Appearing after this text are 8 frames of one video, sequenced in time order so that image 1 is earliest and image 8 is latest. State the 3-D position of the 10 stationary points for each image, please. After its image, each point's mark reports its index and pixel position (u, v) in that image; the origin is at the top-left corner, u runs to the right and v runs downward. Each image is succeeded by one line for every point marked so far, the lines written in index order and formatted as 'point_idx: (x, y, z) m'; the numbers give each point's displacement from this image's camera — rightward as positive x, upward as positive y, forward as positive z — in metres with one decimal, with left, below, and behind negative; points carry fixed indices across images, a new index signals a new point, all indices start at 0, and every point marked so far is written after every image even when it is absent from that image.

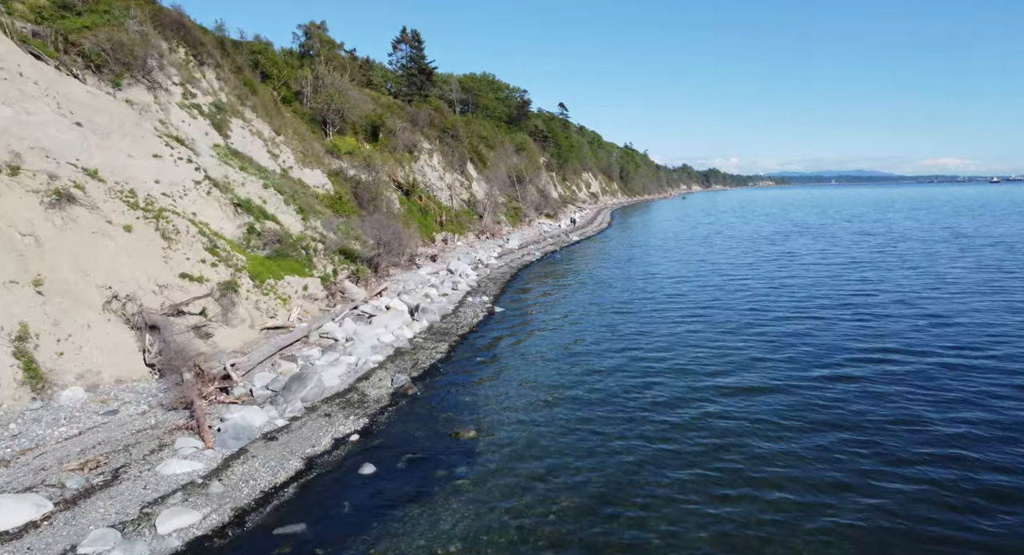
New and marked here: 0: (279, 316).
0: (-6.7, -1.1, +17.9) m
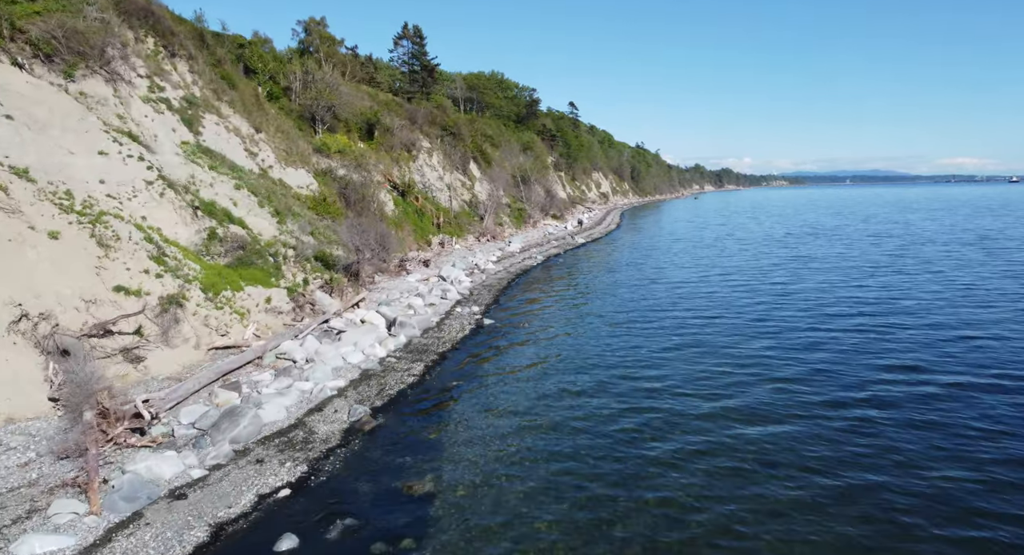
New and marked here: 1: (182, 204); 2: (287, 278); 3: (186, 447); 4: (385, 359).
0: (-7.1, -1.4, +15.9) m
1: (-9.7, +2.2, +18.3) m
2: (-7.0, 0.0, +19.5) m
3: (-5.6, -2.9, +10.7) m
4: (-3.4, -2.2, +16.8) m
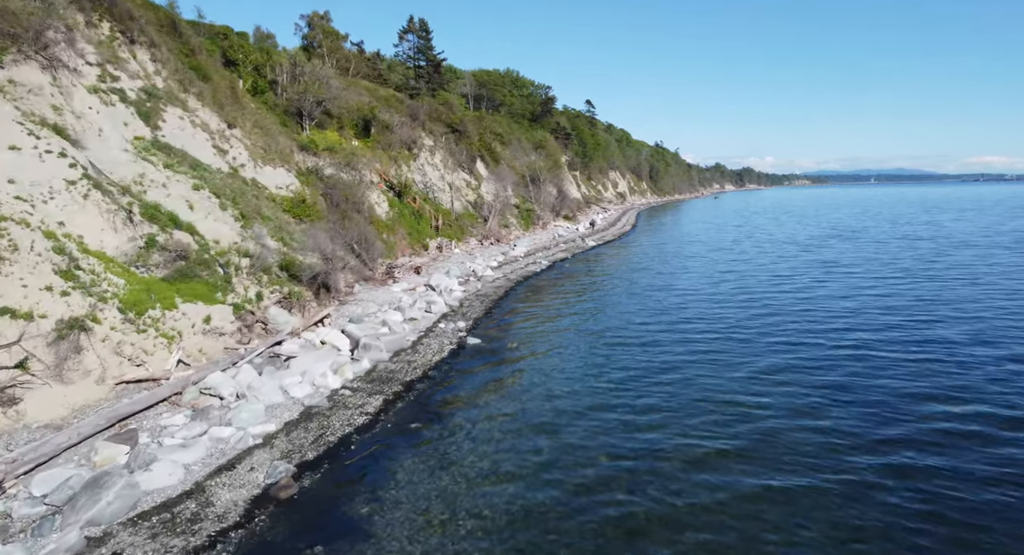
0: (-7.7, -1.8, +13.4) m
1: (-10.2, +1.8, +15.9) m
2: (-7.5, -0.4, +17.0) m
3: (-6.3, -3.3, +8.1) m
4: (-4.0, -2.6, +14.2) m
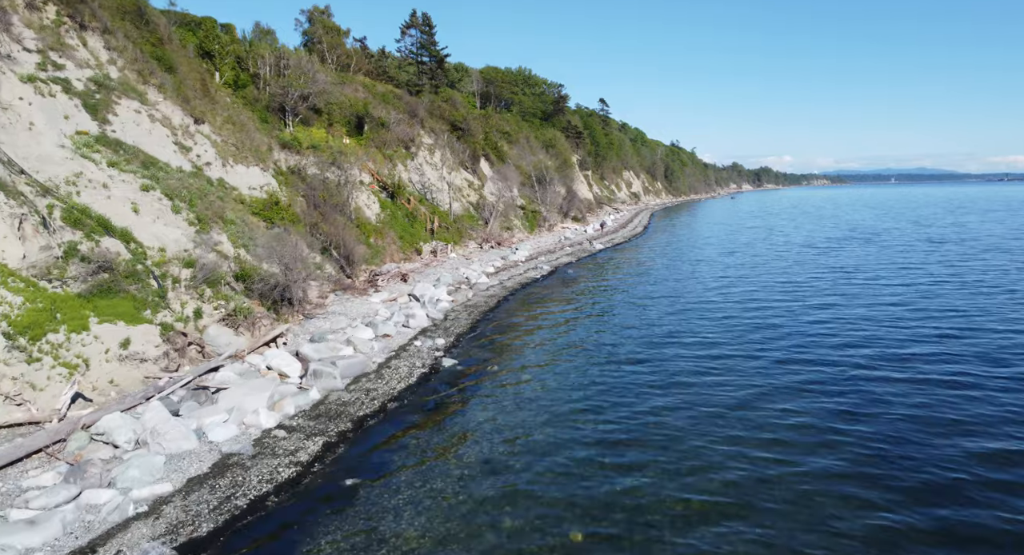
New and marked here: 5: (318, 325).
0: (-8.3, -2.2, +11.1) m
1: (-10.8, +1.5, +13.7) m
2: (-8.1, -0.7, +14.7) m
3: (-7.1, -3.6, +5.9) m
4: (-4.6, -3.0, +11.9) m
5: (-5.9, -1.5, +19.0) m
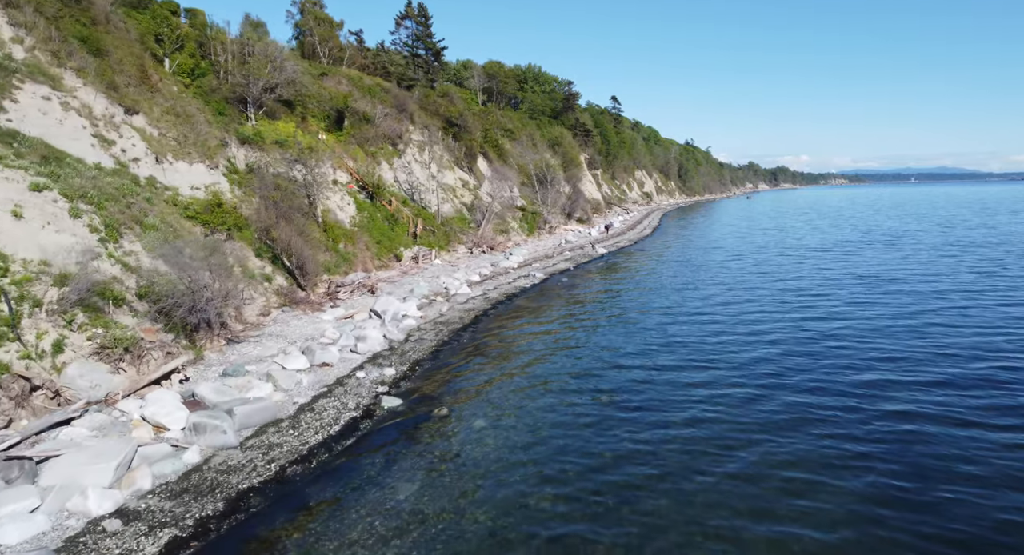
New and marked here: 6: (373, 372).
0: (-9.5, -2.6, +8.0) m
1: (-11.8, +1.0, +10.6) m
2: (-9.1, -1.2, +11.6) m
3: (-8.3, -4.1, +2.7) m
4: (-5.7, -3.4, +8.6) m
5: (-6.8, -1.9, +15.7) m
6: (-3.6, -2.4, +16.1) m
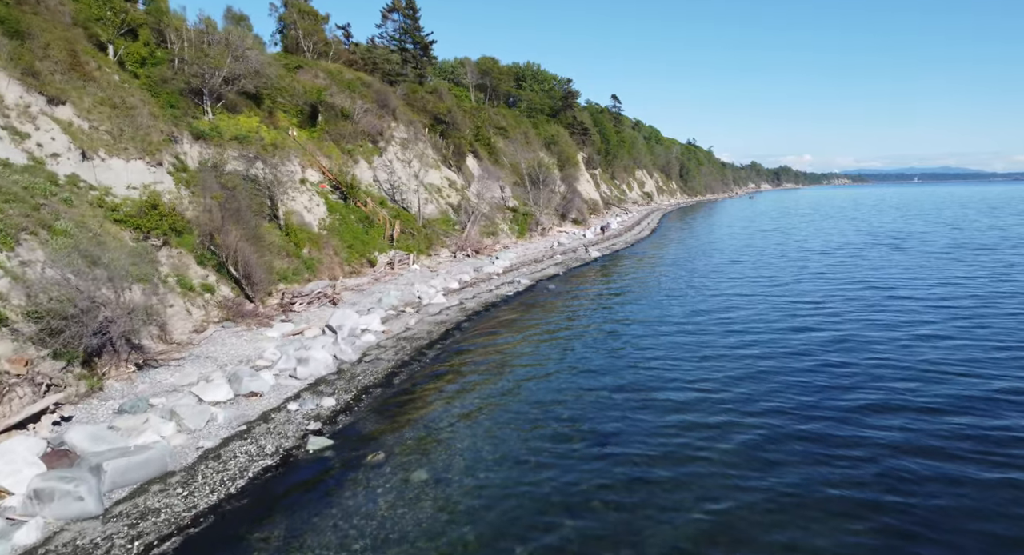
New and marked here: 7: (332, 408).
0: (-10.4, -2.9, +5.6) m
1: (-12.7, +0.7, +8.2) m
2: (-10.0, -1.5, +9.2) m
3: (-9.2, -4.4, +0.3) m
4: (-6.6, -3.7, +6.2) m
5: (-7.7, -2.2, +13.3) m
6: (-4.5, -2.8, +13.7) m
7: (-3.9, -2.9, +13.8) m
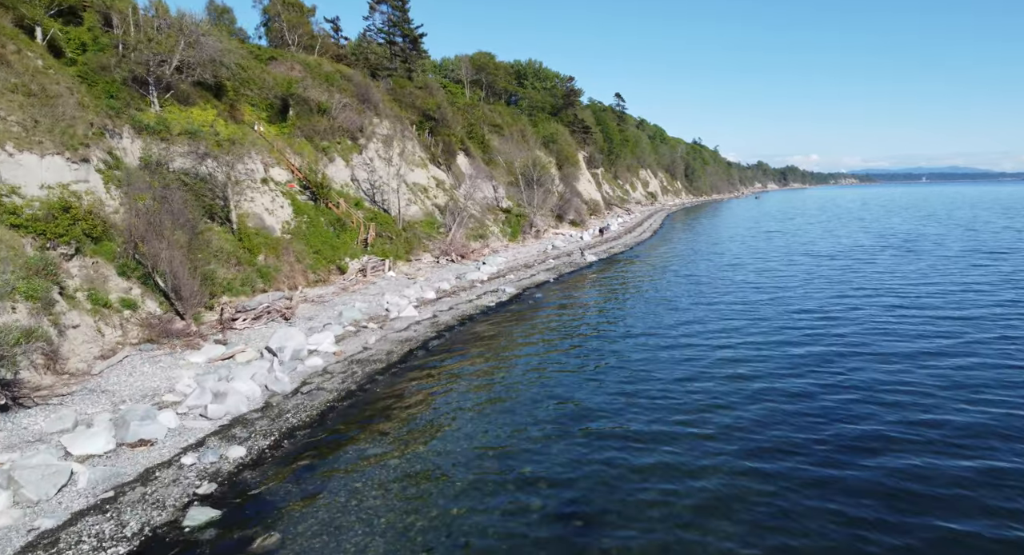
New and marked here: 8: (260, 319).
0: (-11.3, -3.3, +2.9) m
1: (-13.6, +0.3, +5.6) m
2: (-10.9, -1.9, +6.5) m
3: (-10.2, -4.8, -2.4) m
4: (-7.5, -4.1, +3.5) m
5: (-8.6, -2.6, +10.7) m
6: (-5.3, -3.1, +11.0) m
7: (-4.8, -3.2, +11.1) m
8: (-7.7, -1.3, +19.0) m
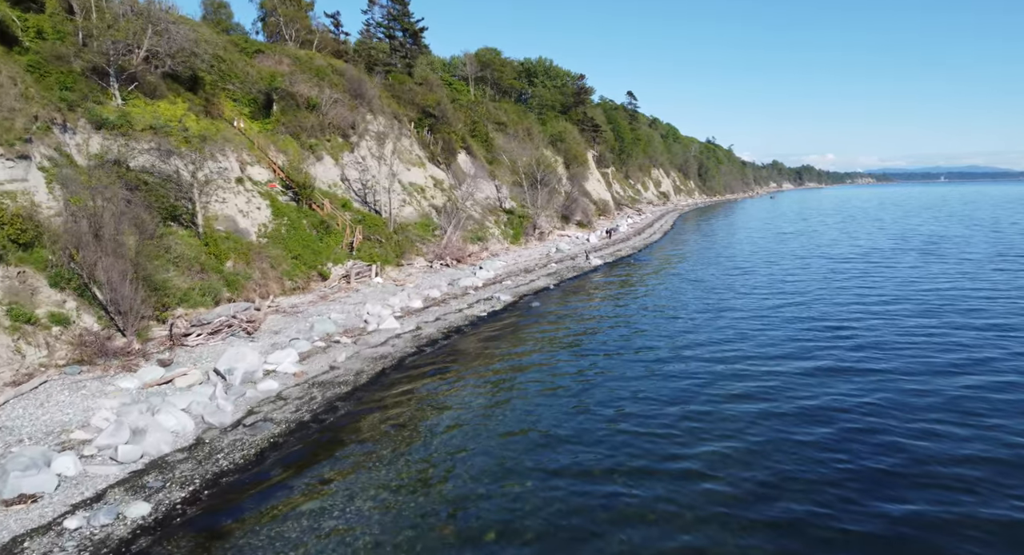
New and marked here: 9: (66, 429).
0: (-12.0, -3.5, +1.0) m
1: (-14.3, +0.1, +3.7) m
2: (-11.5, -2.1, +4.6) m
3: (-11.0, -5.0, -4.3) m
4: (-8.2, -4.3, +1.5) m
5: (-9.1, -2.9, +8.7) m
6: (-5.8, -3.4, +9.0) m
7: (-5.3, -3.5, +9.0) m
8: (-8.1, -1.5, +17.0) m
9: (-7.9, -2.7, +11.0) m
